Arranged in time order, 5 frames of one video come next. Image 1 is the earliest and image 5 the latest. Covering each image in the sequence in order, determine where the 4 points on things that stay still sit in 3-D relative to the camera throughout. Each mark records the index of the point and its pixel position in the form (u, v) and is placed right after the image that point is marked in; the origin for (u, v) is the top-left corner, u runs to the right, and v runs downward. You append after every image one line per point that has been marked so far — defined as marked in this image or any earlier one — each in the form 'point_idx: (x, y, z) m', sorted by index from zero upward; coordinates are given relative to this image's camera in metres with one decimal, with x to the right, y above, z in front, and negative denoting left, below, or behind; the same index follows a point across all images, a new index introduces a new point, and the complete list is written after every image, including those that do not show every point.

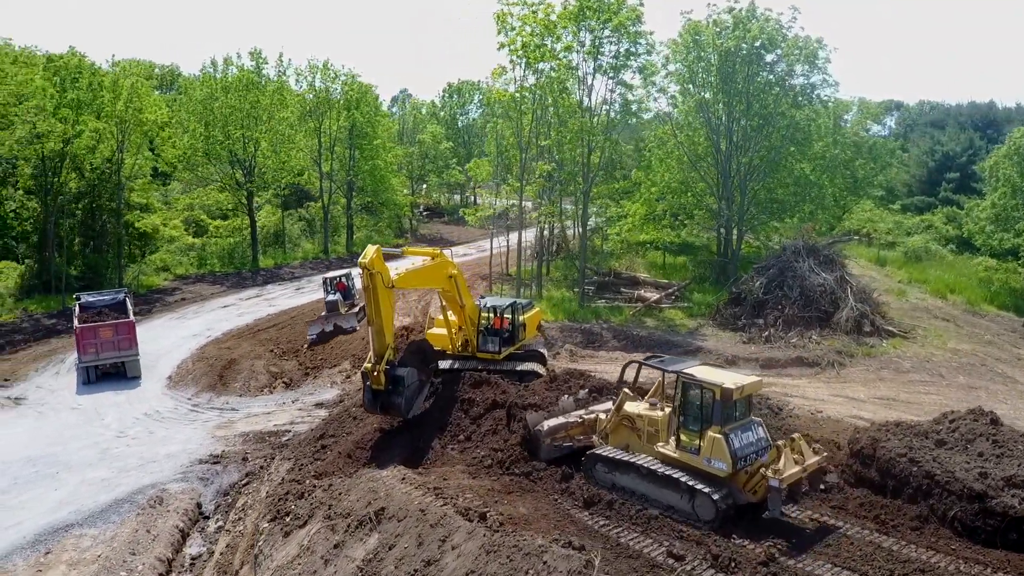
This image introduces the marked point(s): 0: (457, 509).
0: (-0.7, -2.5, +9.2) m
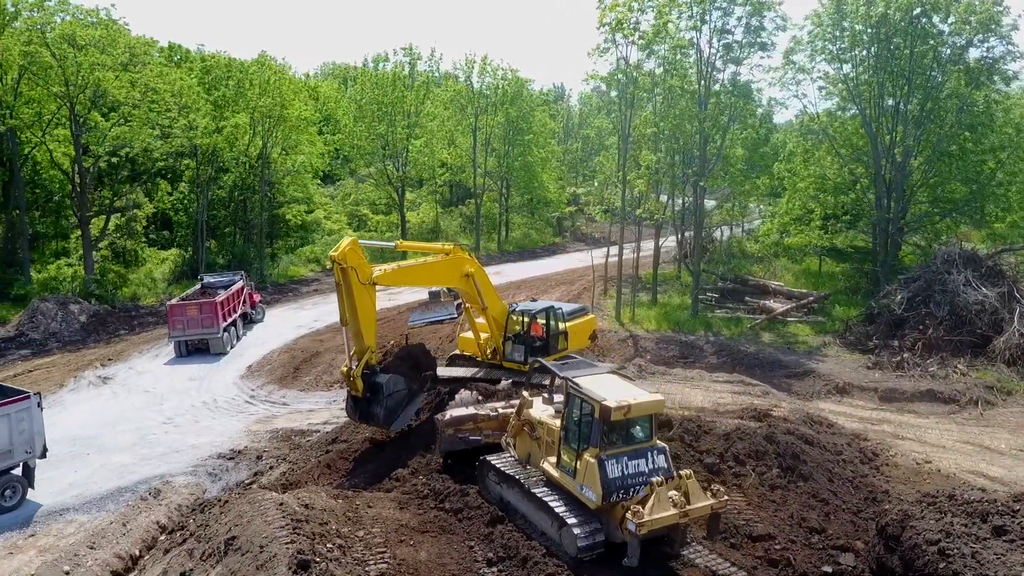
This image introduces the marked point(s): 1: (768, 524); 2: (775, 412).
0: (-2.0, -2.4, +7.8) m
1: (+3.0, -2.8, +9.6) m
2: (+4.7, -2.2, +14.7) m
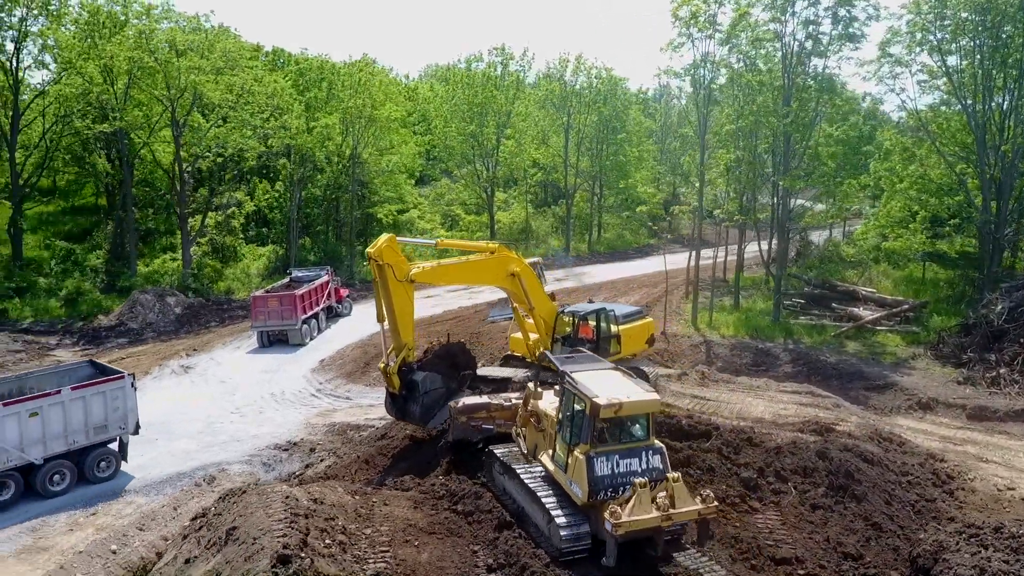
0: (-2.1, -2.4, +7.7) m
1: (+3.1, -2.8, +9.0) m
2: (+5.4, -2.3, +13.7) m
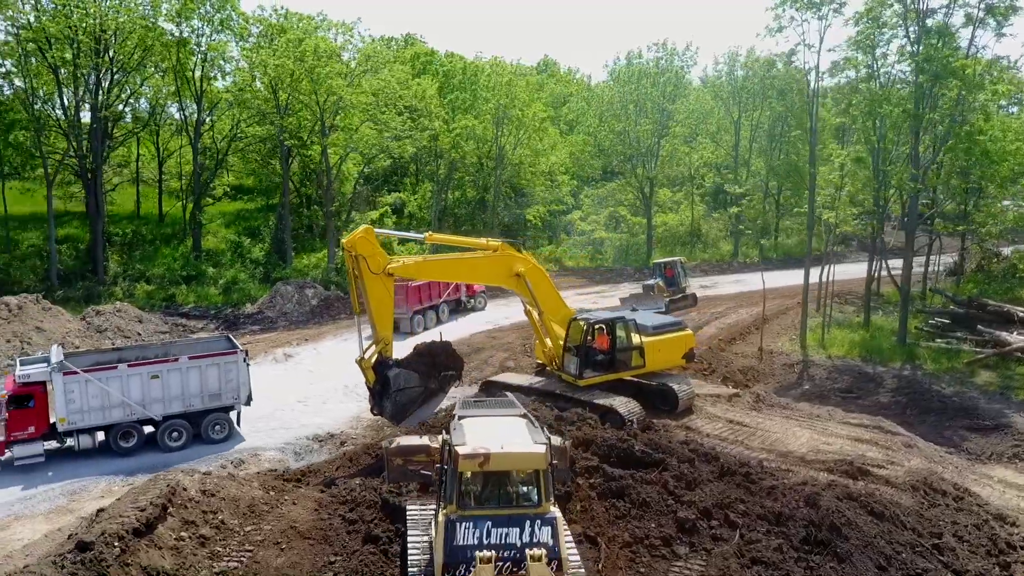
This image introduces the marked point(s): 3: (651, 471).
0: (-3.6, -2.3, +7.8) m
1: (+1.6, -2.9, +7.6) m
2: (+5.2, -2.5, +11.5) m
3: (+1.7, -2.2, +9.9) m
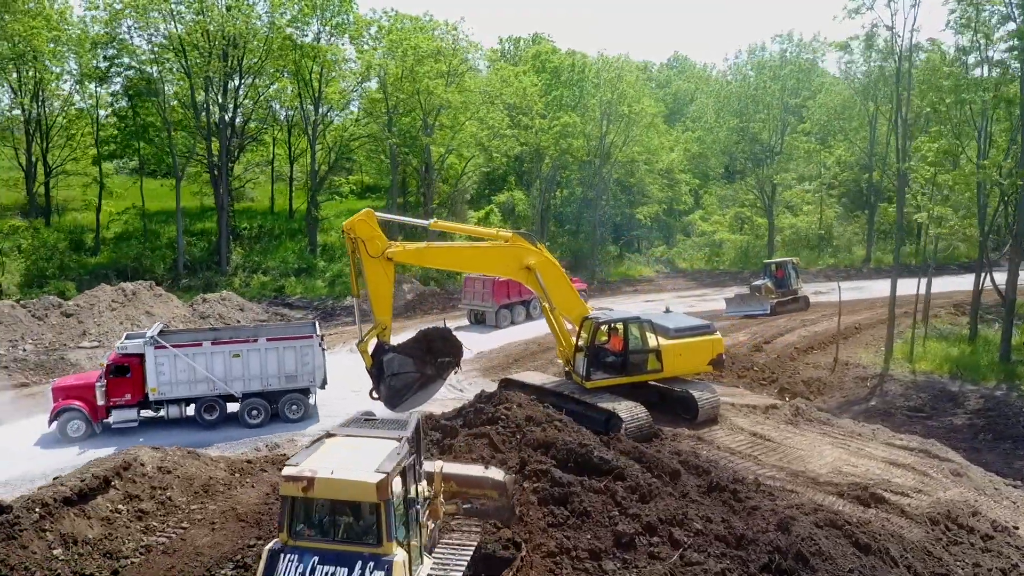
0: (-4.5, -2.1, +8.2) m
1: (+0.6, -2.8, +7.0) m
2: (+4.9, -2.6, +10.2) m
3: (+1.1, -2.1, +9.2) m
